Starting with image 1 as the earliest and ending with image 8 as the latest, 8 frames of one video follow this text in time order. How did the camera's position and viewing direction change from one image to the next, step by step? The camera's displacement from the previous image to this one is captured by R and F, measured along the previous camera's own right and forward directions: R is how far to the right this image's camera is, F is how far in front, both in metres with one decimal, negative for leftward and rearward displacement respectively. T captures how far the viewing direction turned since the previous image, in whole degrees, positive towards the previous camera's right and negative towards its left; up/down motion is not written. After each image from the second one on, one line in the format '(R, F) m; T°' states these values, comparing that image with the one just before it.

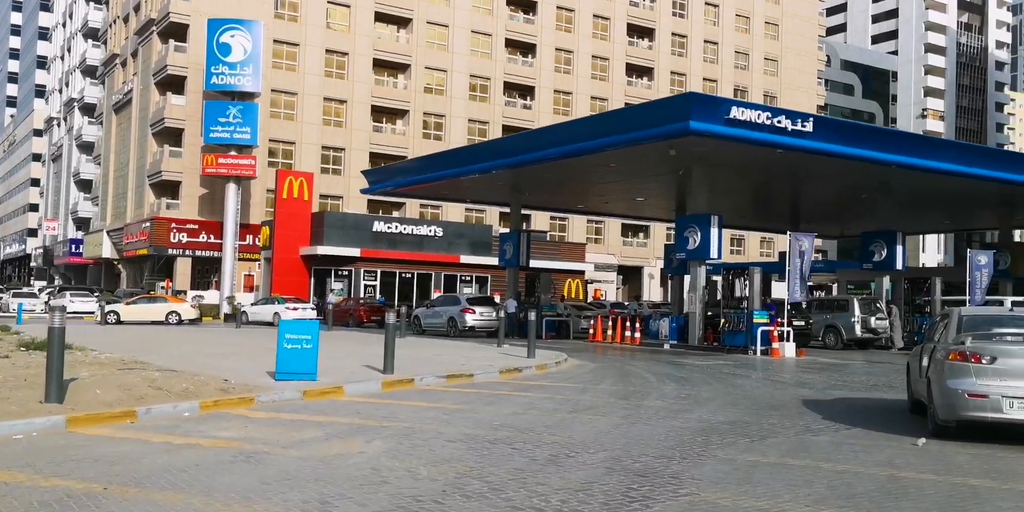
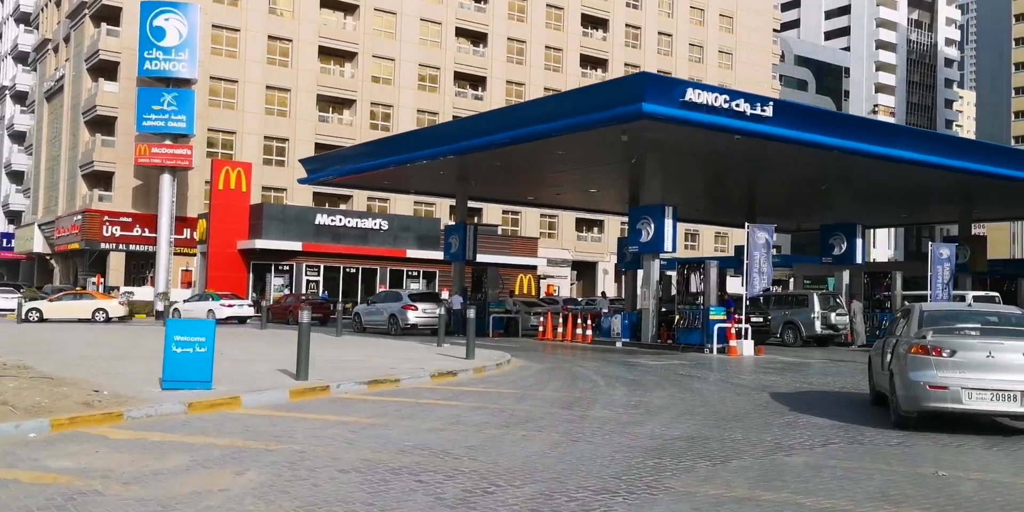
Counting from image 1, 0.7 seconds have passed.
(+0.3, +1.6) m; +3°
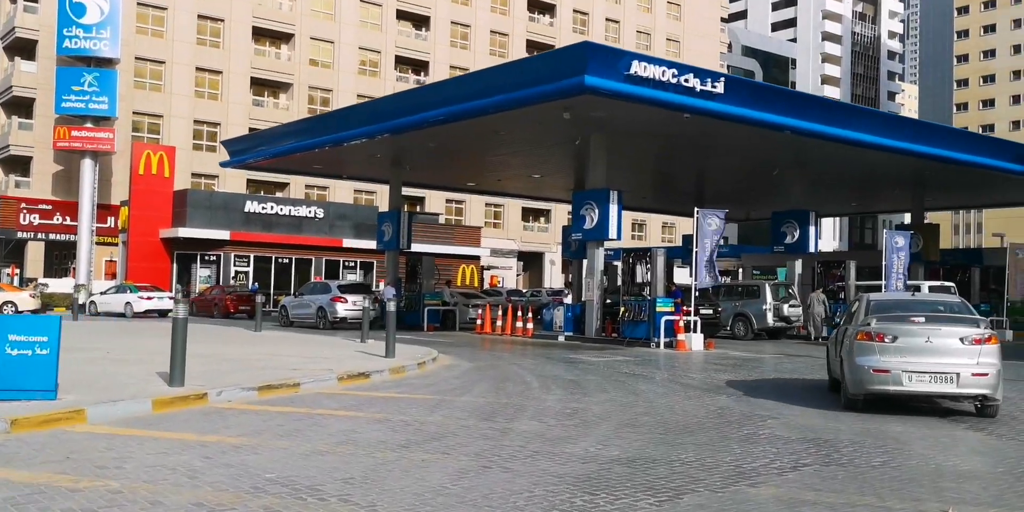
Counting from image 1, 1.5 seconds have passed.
(+0.4, +1.8) m; +3°
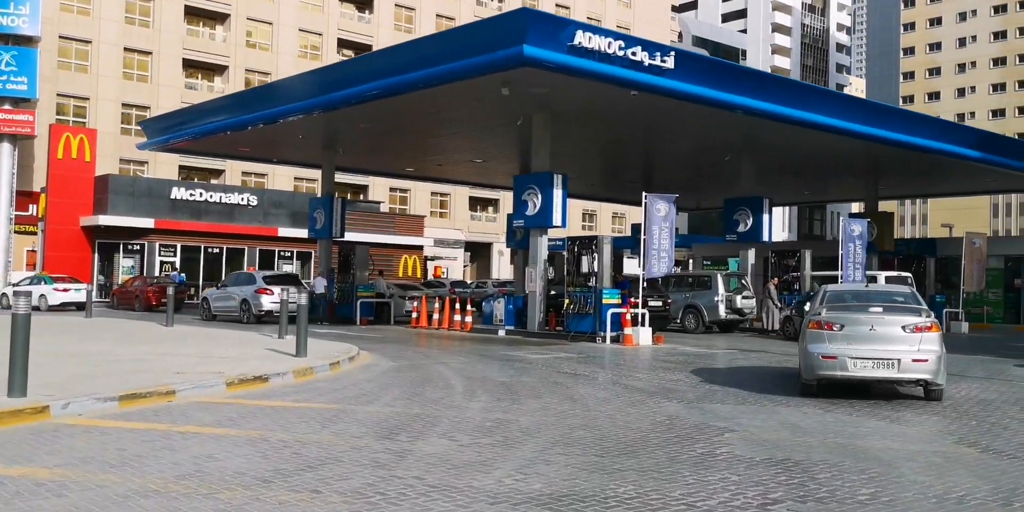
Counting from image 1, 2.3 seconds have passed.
(+0.4, +1.6) m; +3°
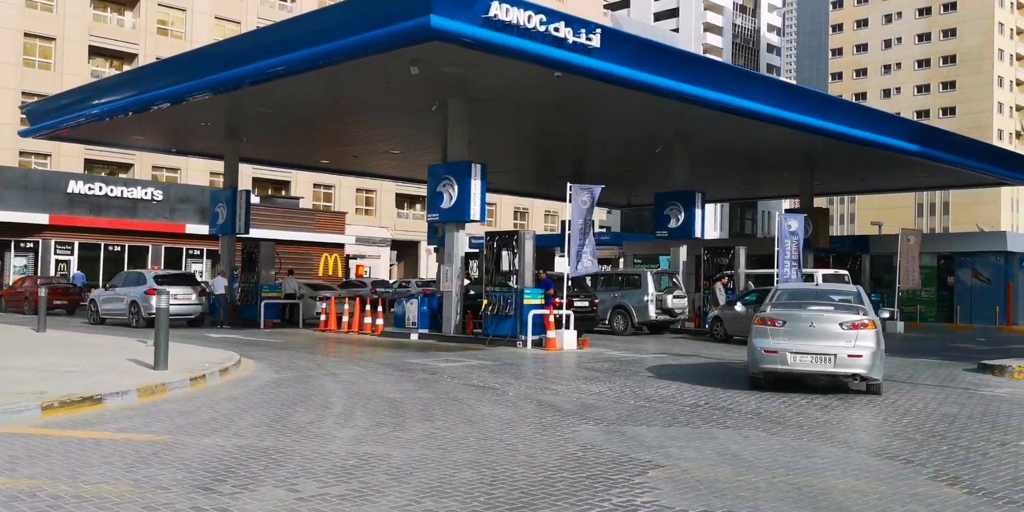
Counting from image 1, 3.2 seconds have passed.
(+0.5, +1.8) m; +4°
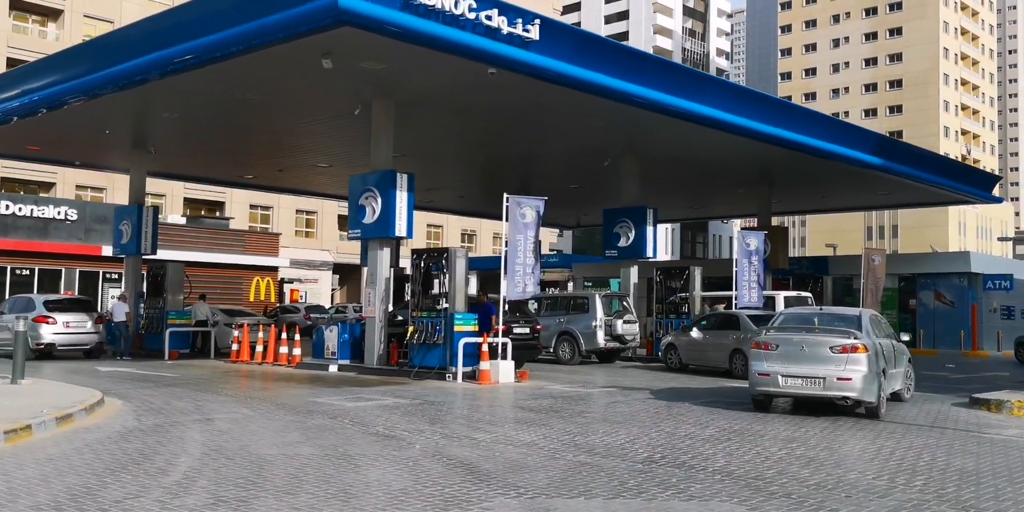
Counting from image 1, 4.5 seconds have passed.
(+0.4, +2.2) m; +3°
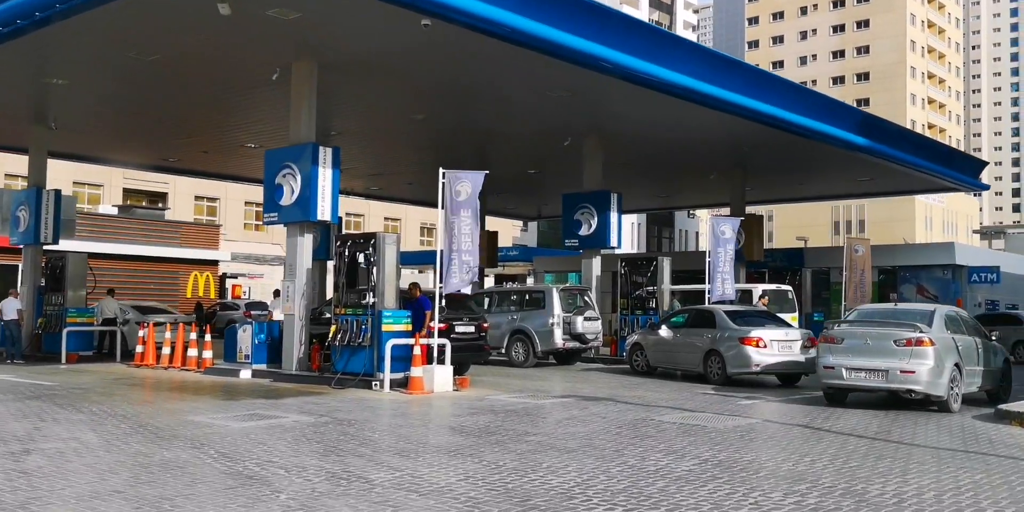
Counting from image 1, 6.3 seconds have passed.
(+0.4, +2.4) m; +2°
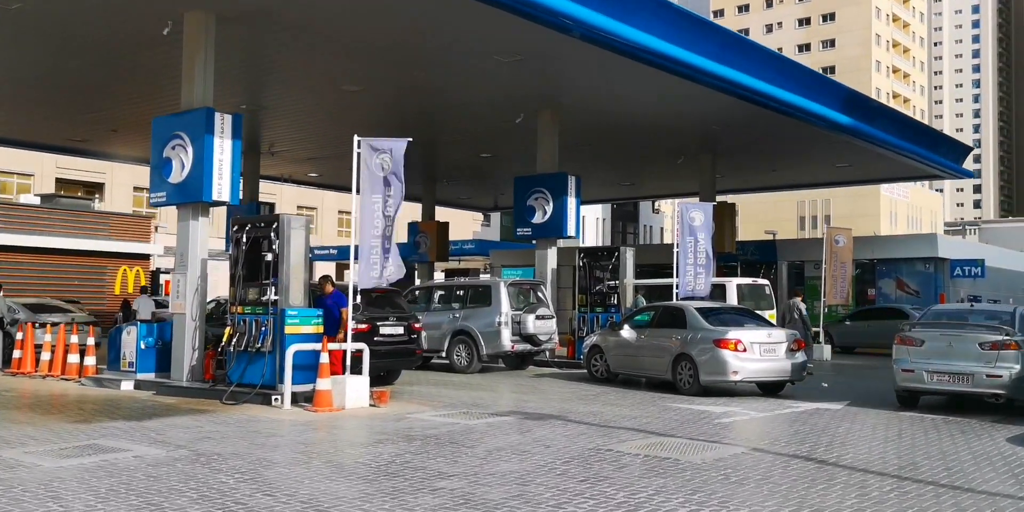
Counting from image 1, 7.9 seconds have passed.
(+0.4, +2.3) m; +2°
